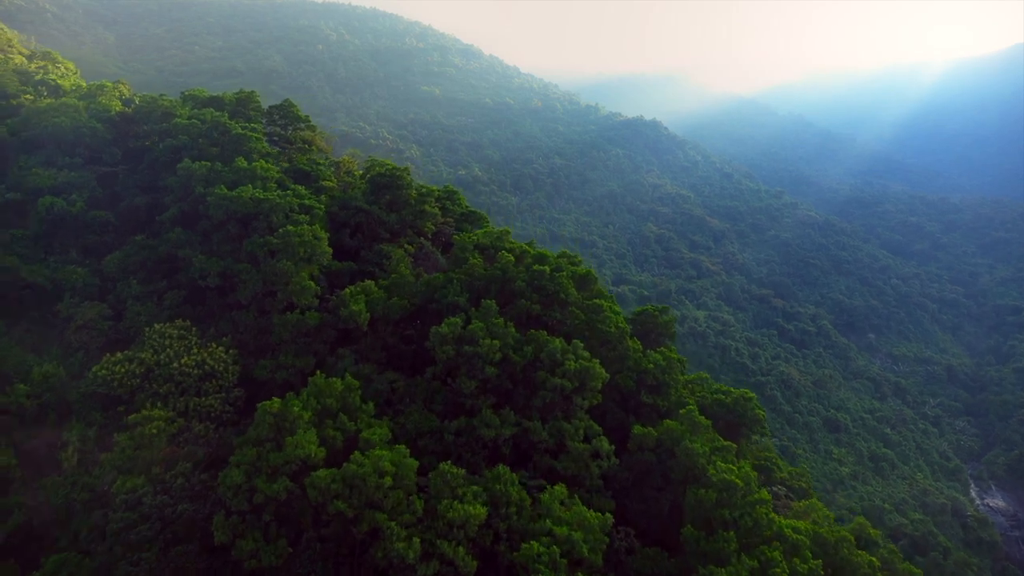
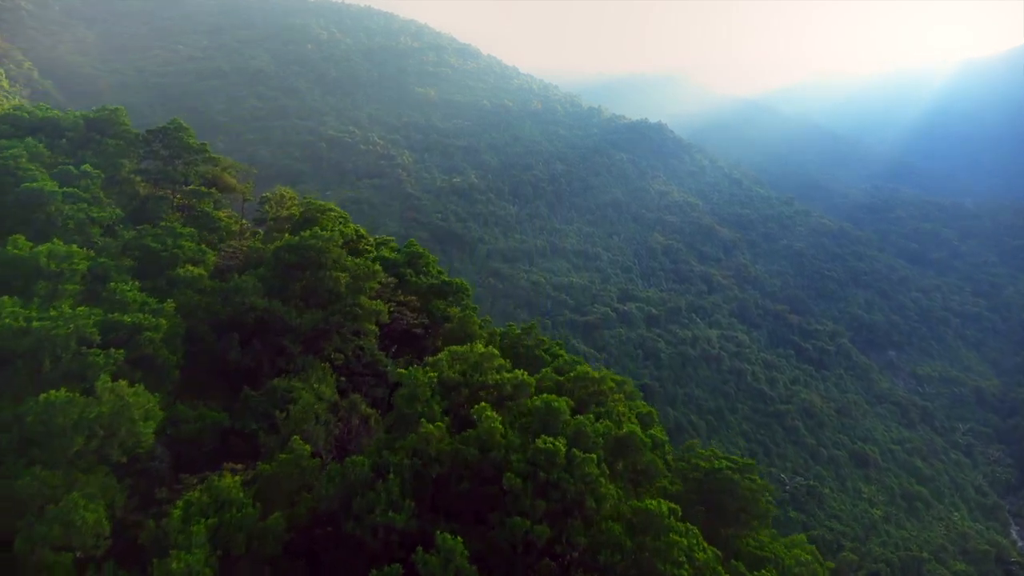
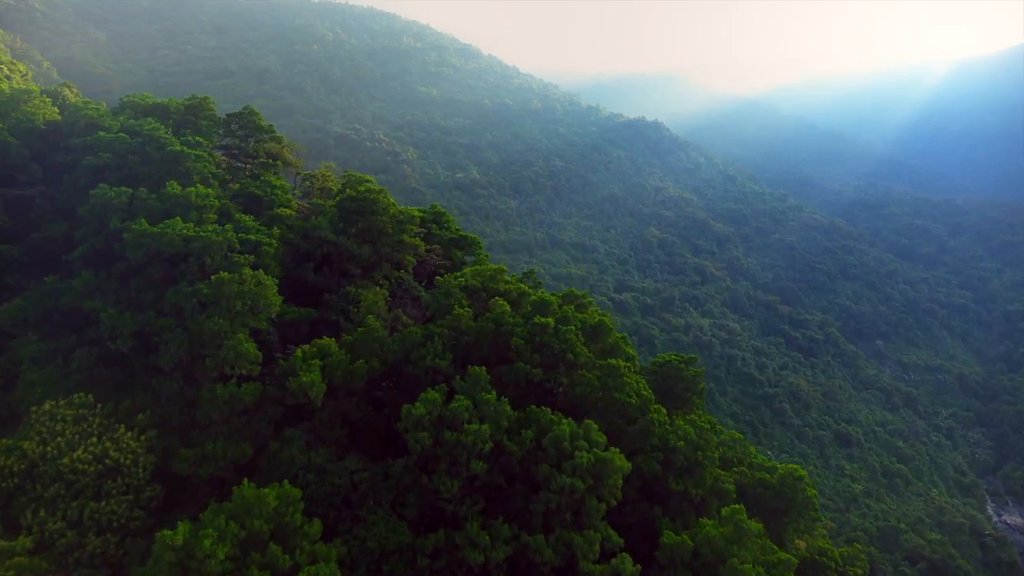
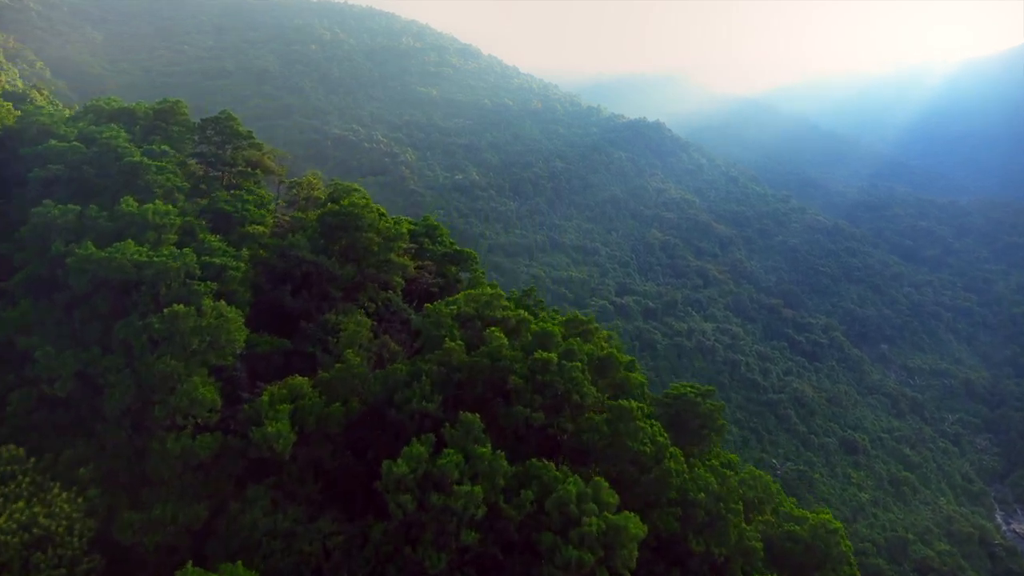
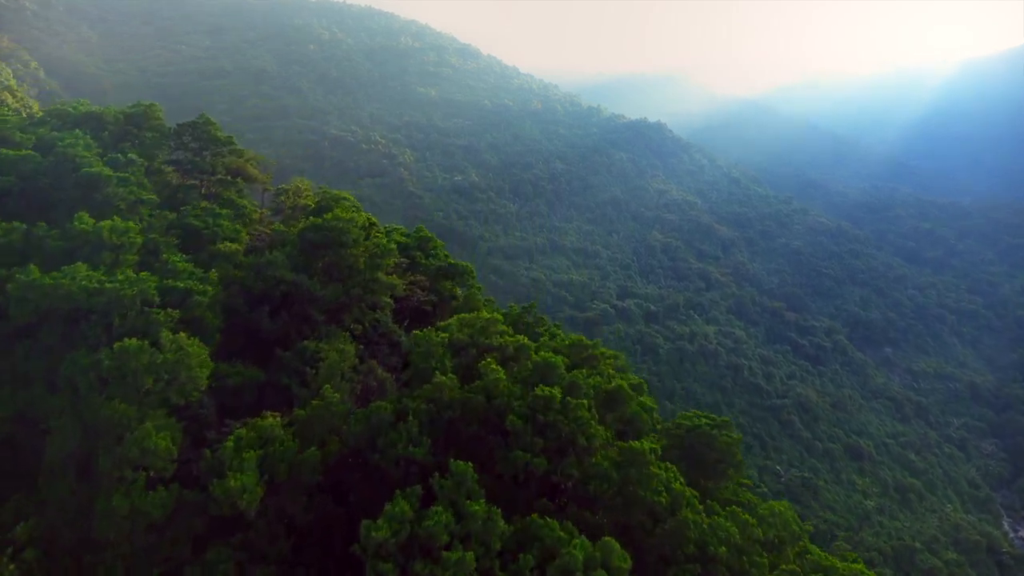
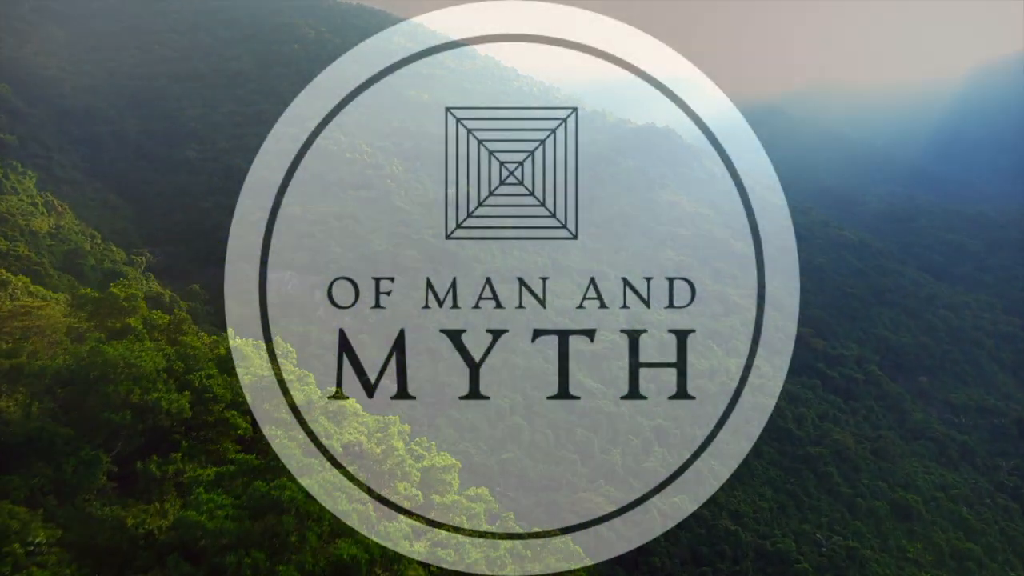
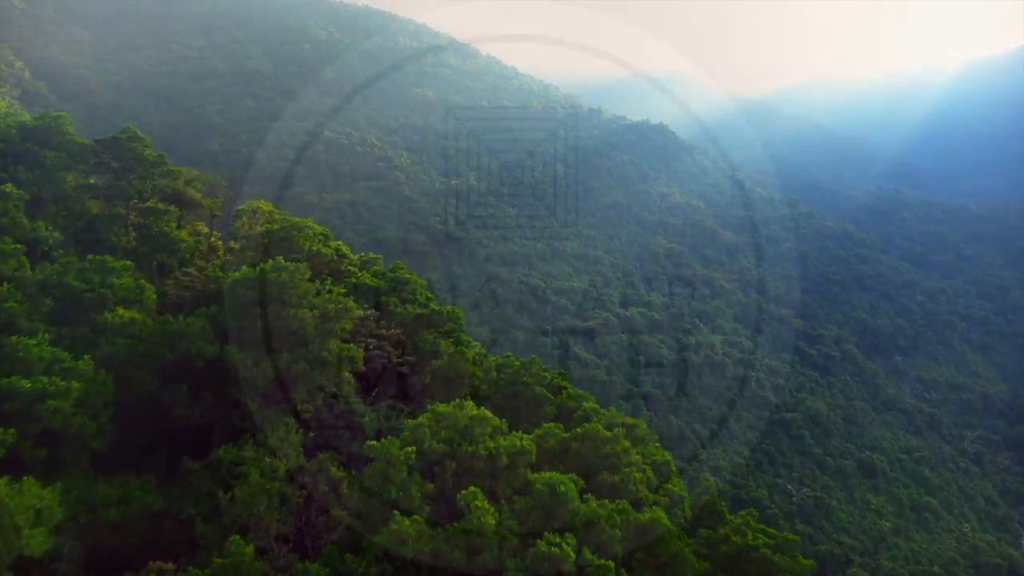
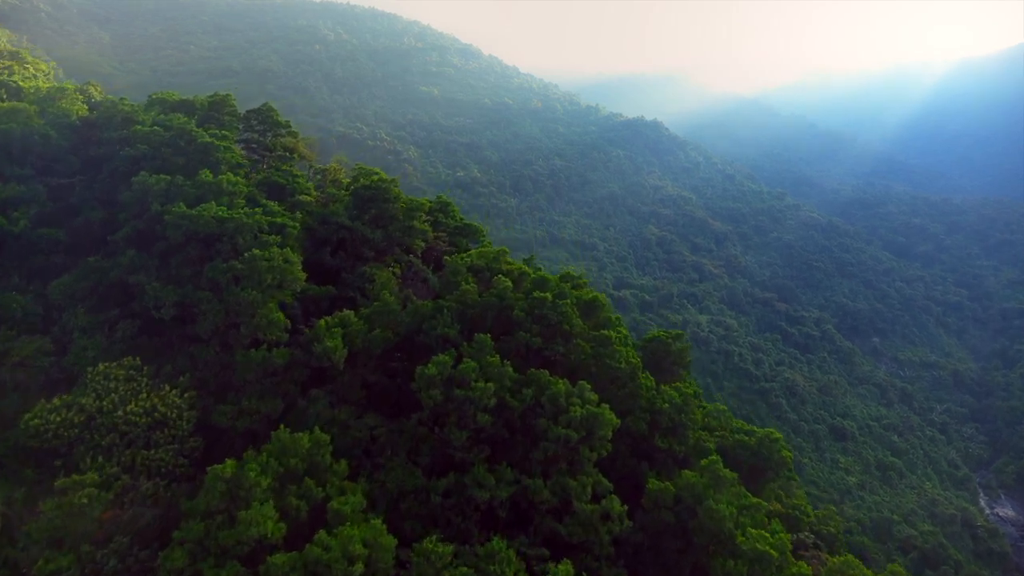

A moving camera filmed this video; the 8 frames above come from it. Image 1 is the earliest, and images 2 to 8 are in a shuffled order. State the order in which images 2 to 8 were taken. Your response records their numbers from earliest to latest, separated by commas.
8, 3, 4, 5, 2, 7, 6
